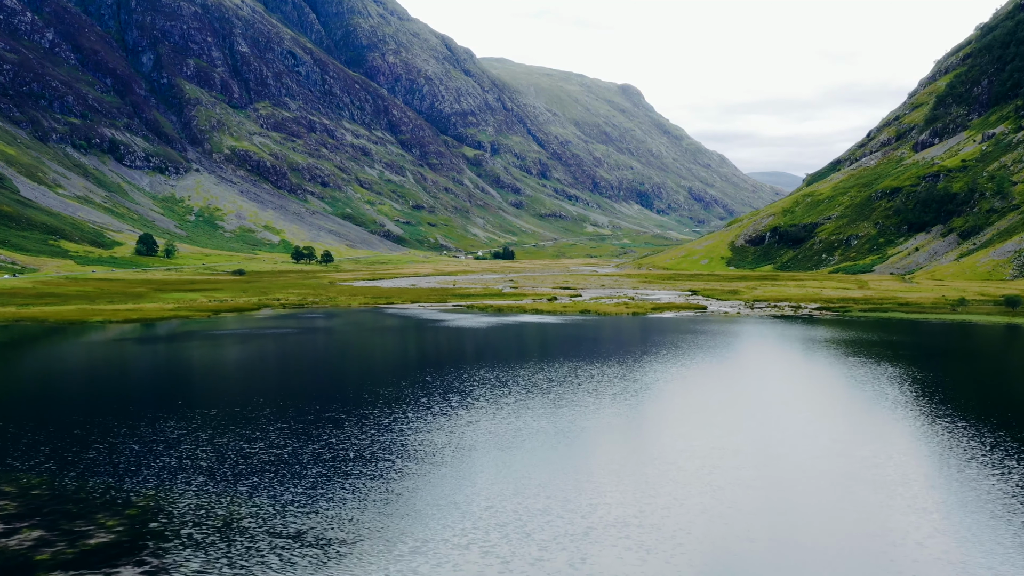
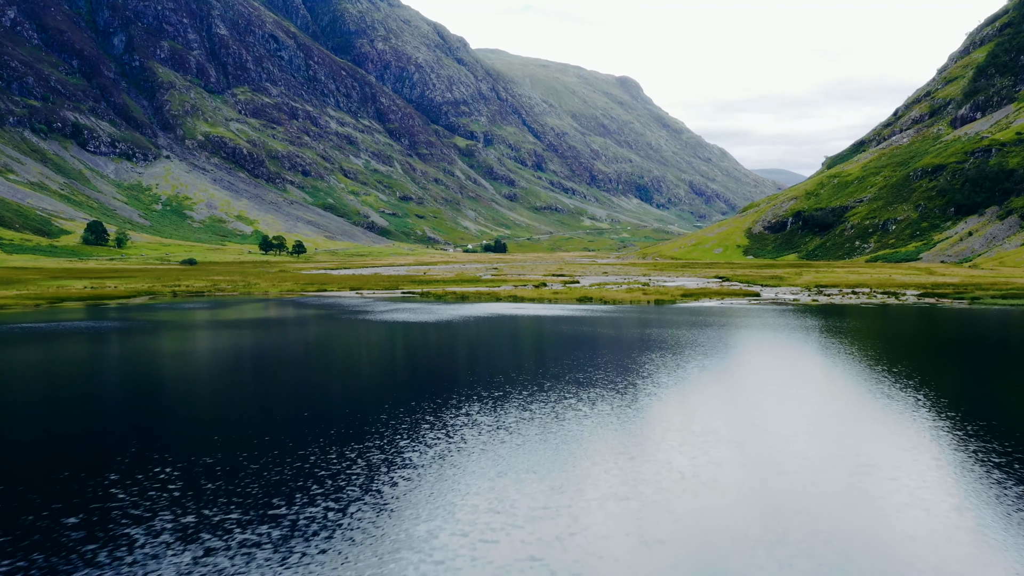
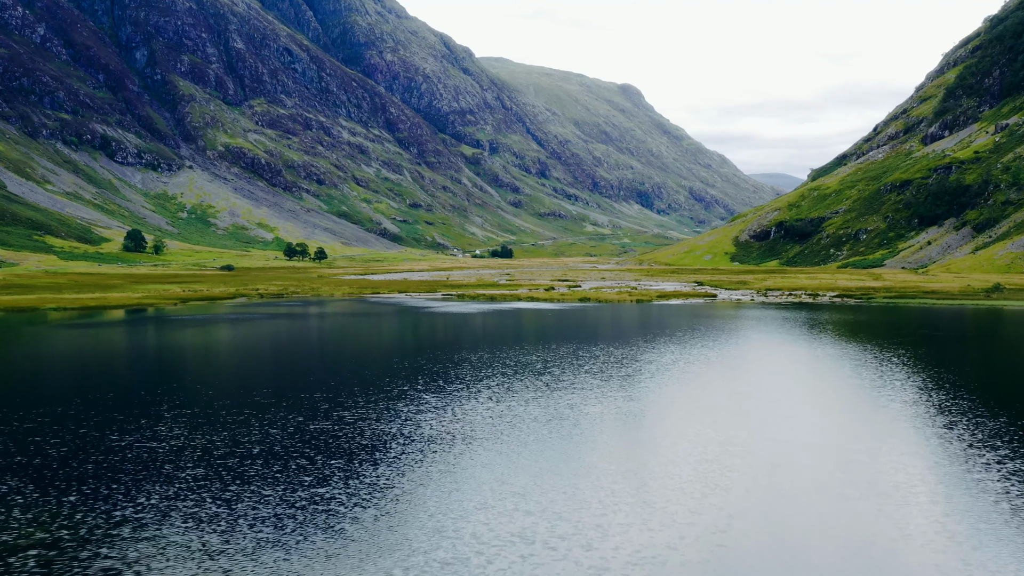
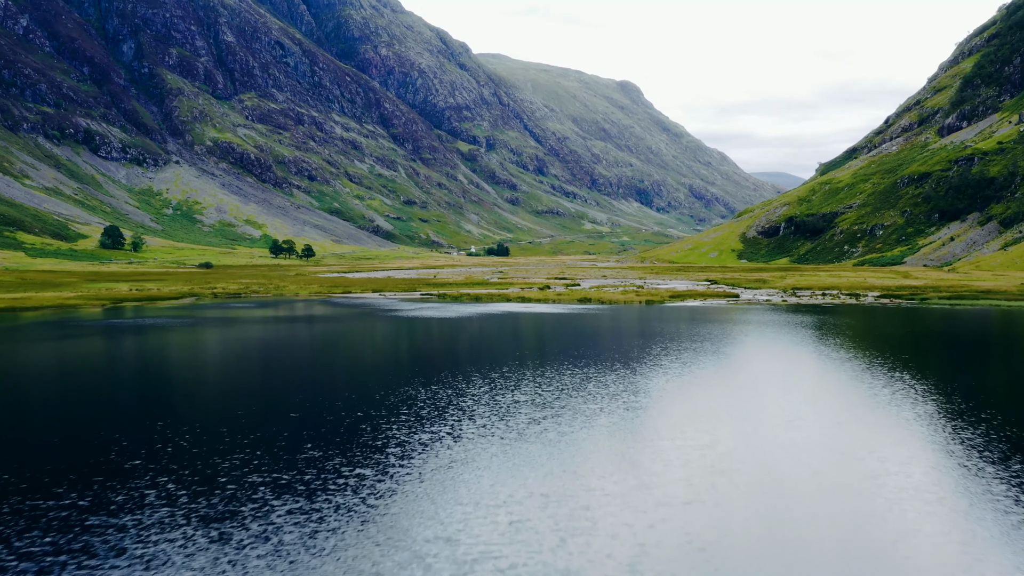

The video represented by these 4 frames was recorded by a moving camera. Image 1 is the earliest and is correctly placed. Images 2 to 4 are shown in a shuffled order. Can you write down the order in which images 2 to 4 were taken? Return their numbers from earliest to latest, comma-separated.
3, 4, 2
